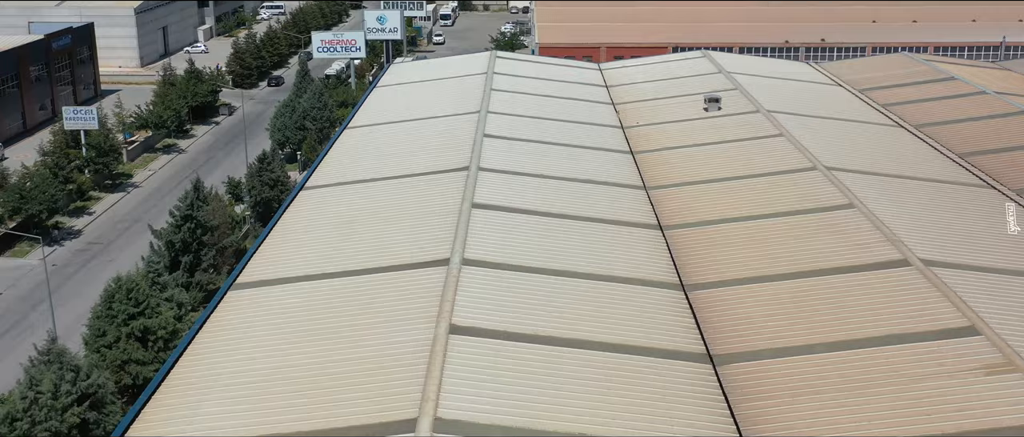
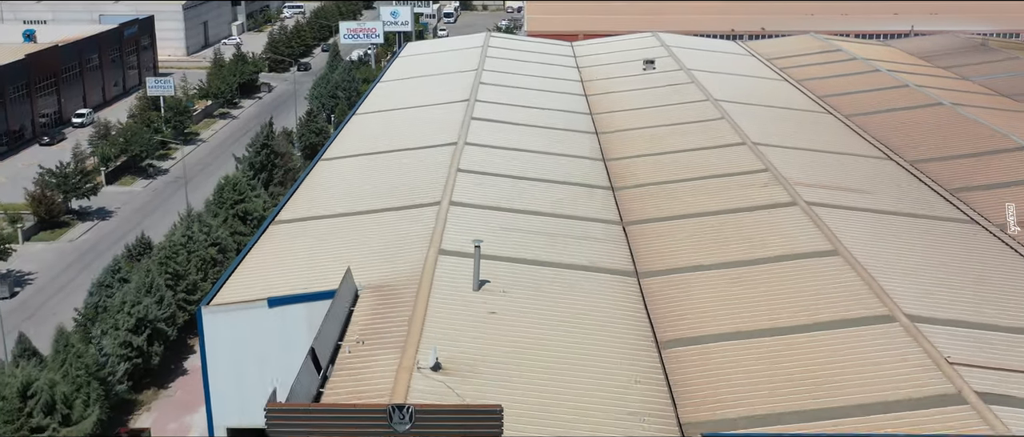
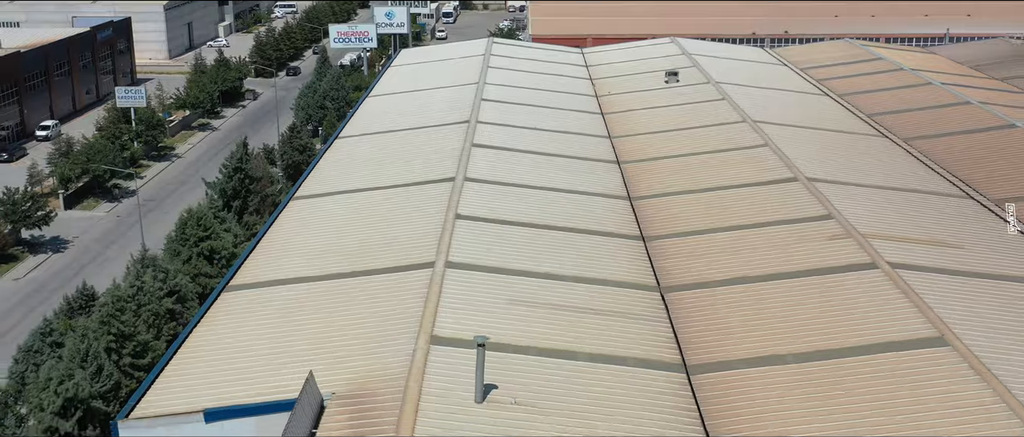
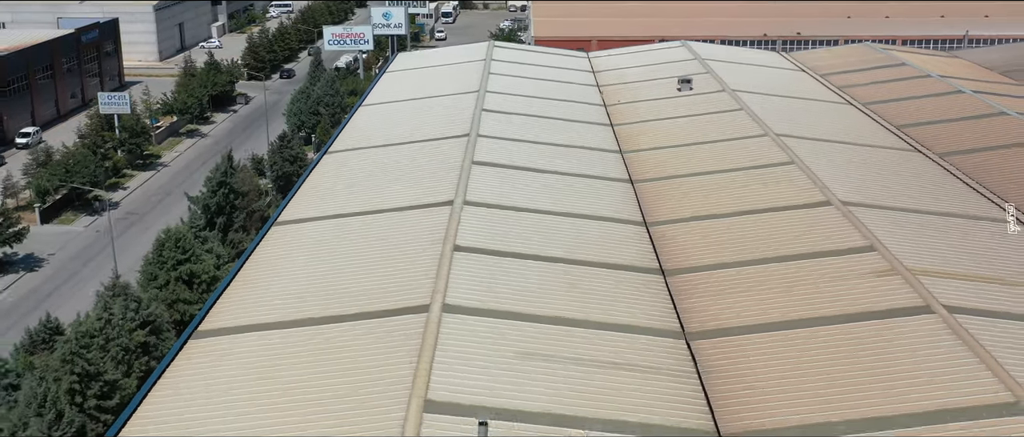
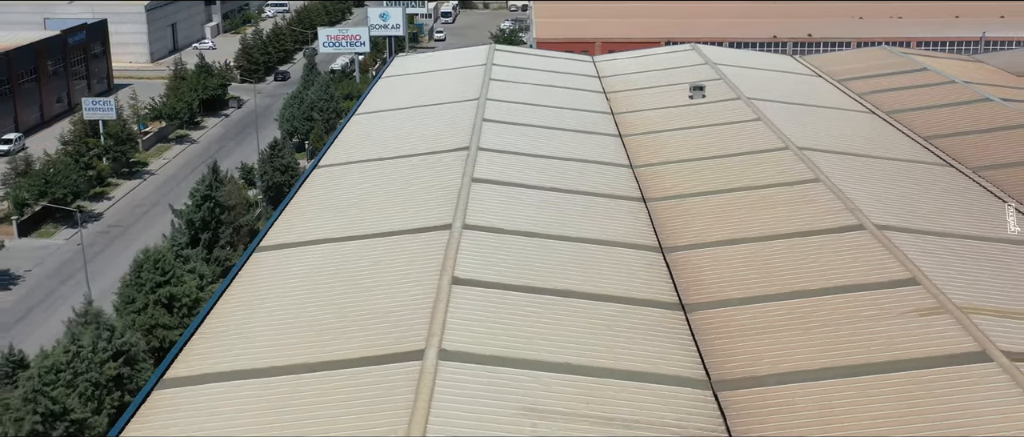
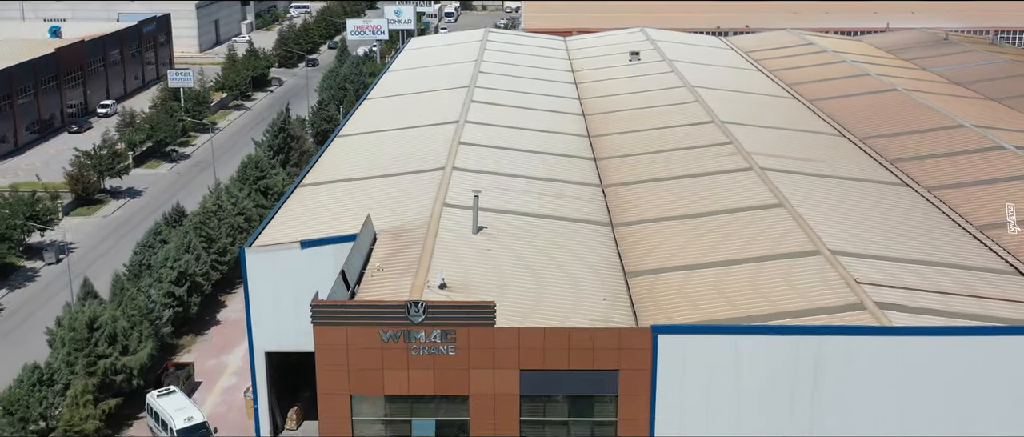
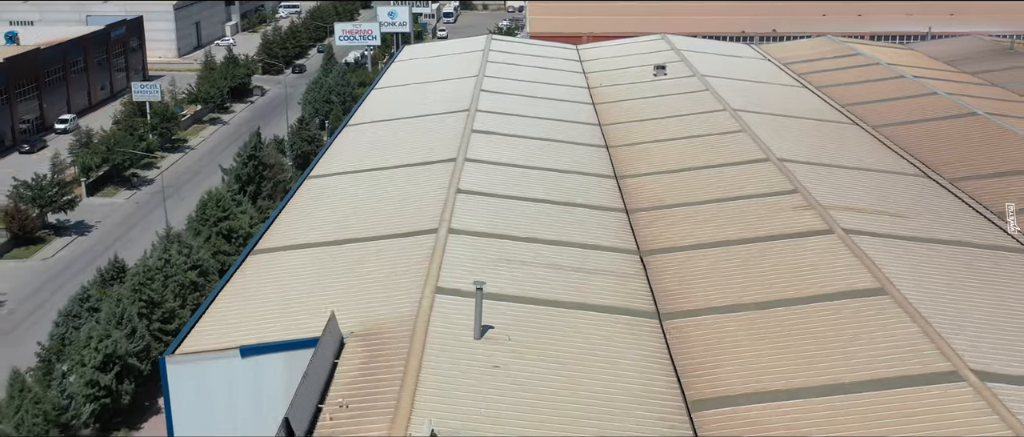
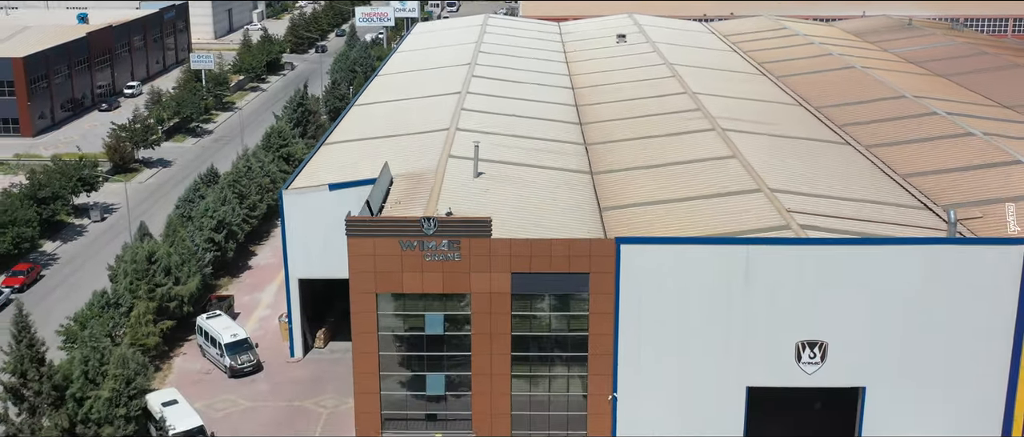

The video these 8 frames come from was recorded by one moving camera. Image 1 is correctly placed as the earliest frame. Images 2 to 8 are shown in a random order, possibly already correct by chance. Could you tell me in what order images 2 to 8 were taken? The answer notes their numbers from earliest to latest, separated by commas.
5, 4, 3, 7, 2, 6, 8
